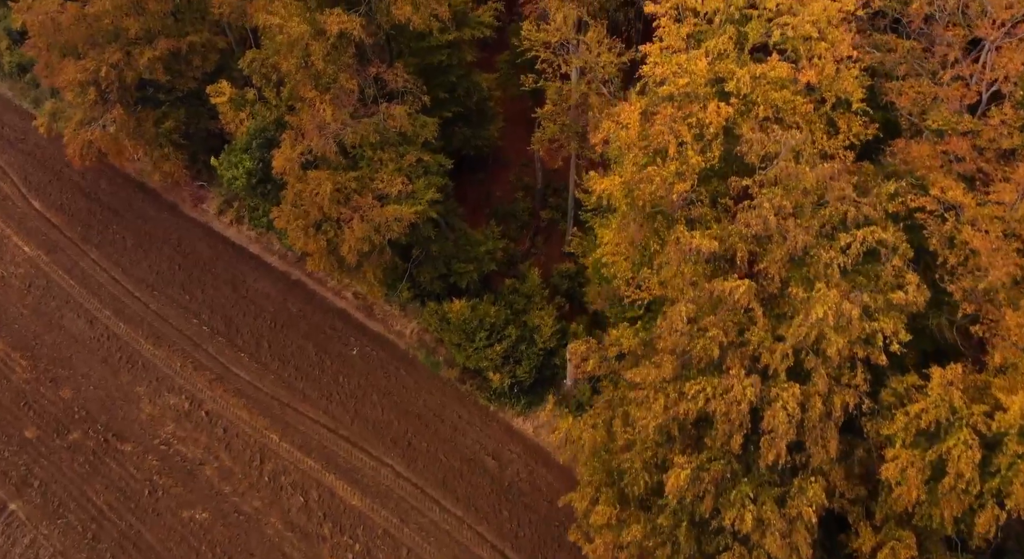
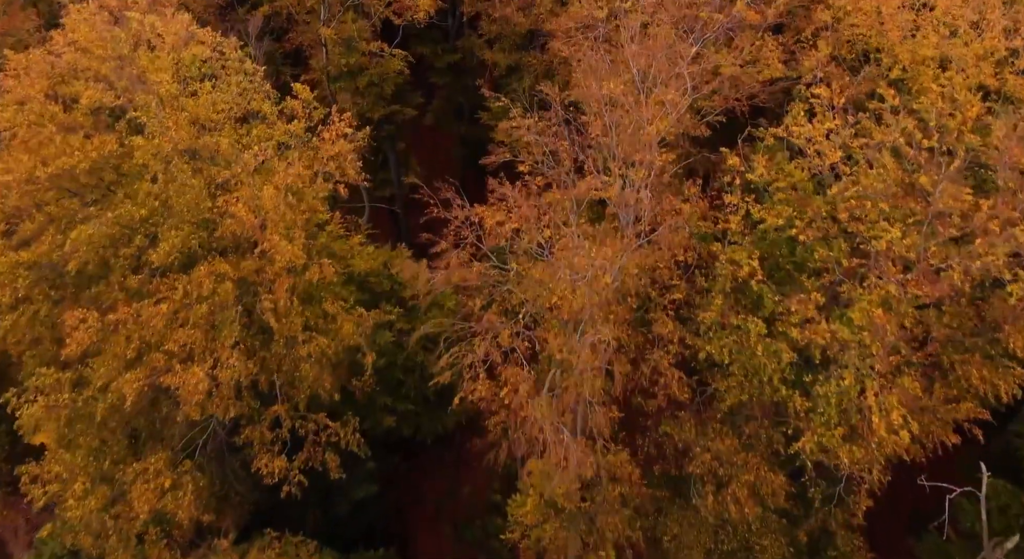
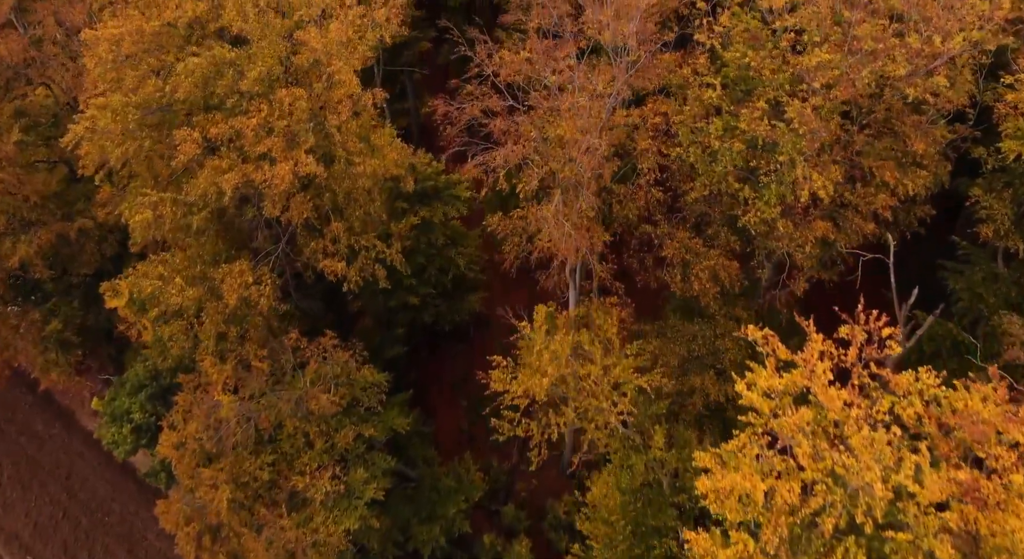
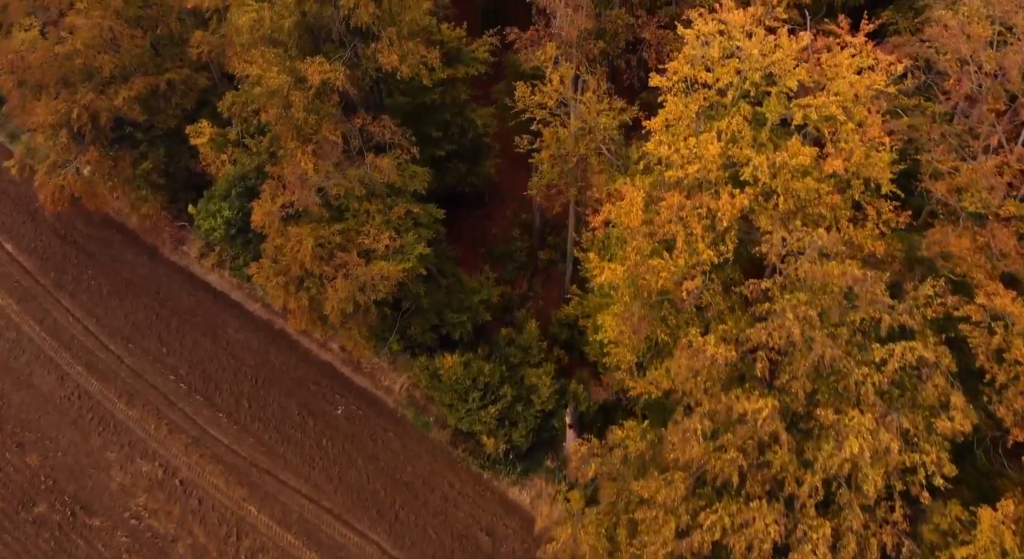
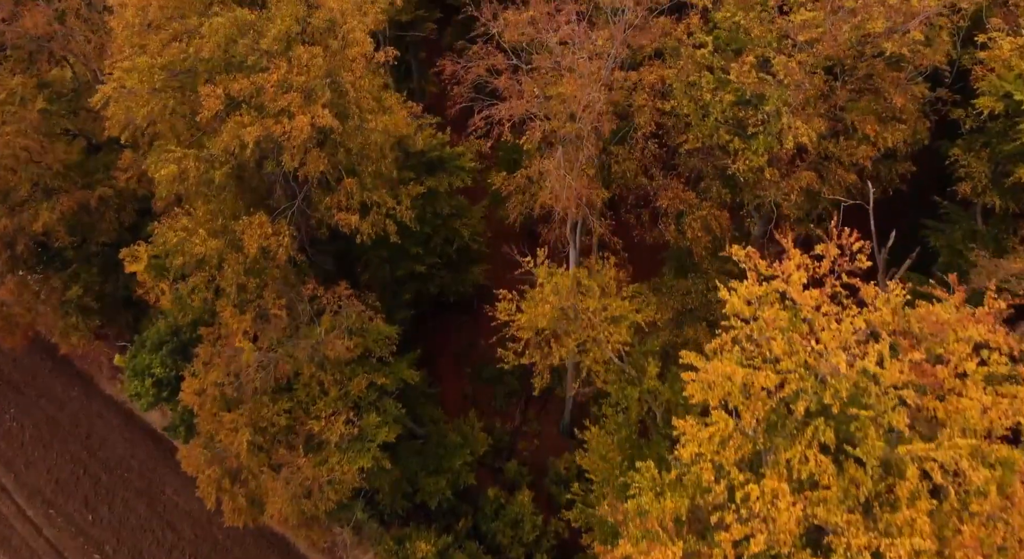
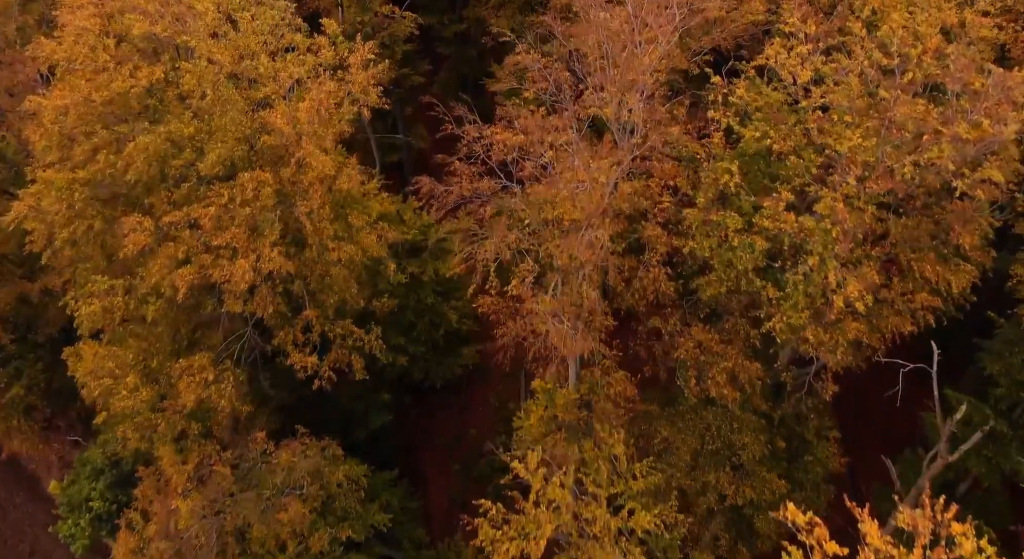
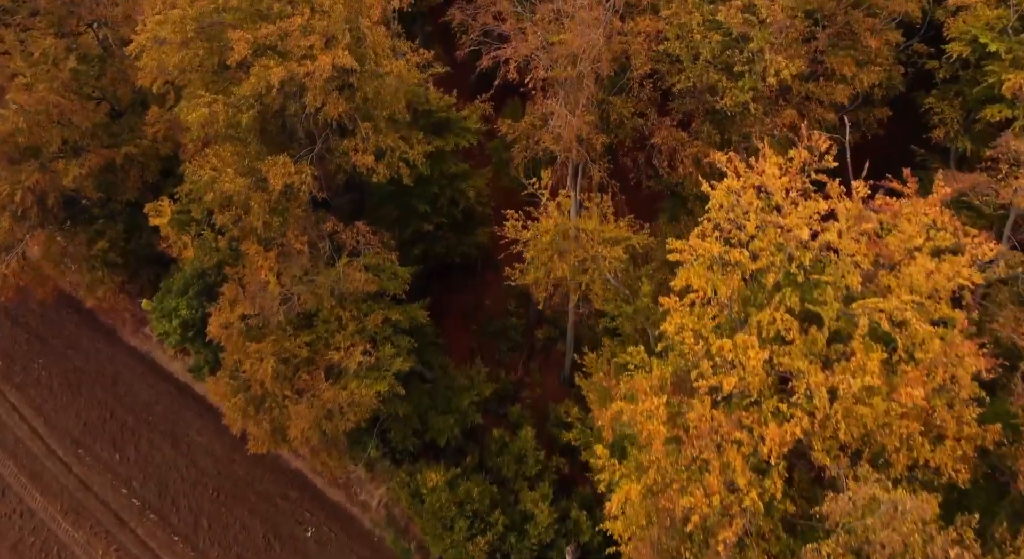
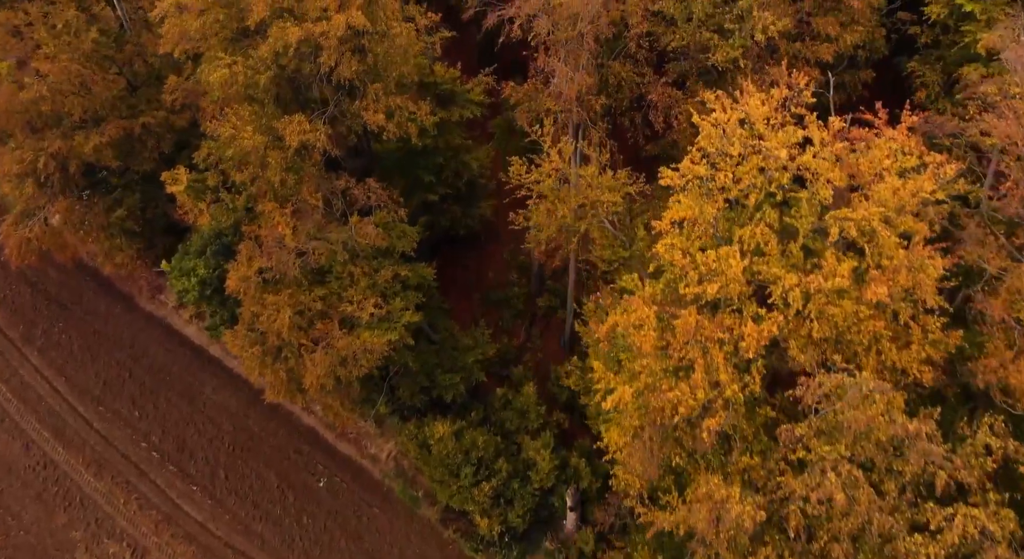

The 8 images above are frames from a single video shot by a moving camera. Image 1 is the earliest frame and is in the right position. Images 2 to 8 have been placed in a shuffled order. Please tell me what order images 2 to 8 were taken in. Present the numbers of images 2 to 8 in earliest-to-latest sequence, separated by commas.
4, 8, 7, 5, 3, 6, 2
